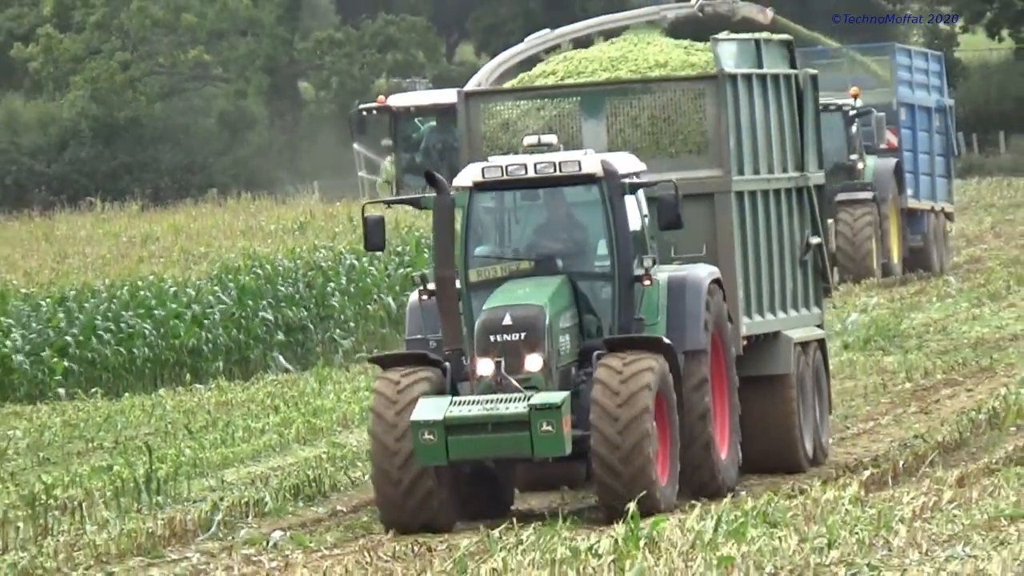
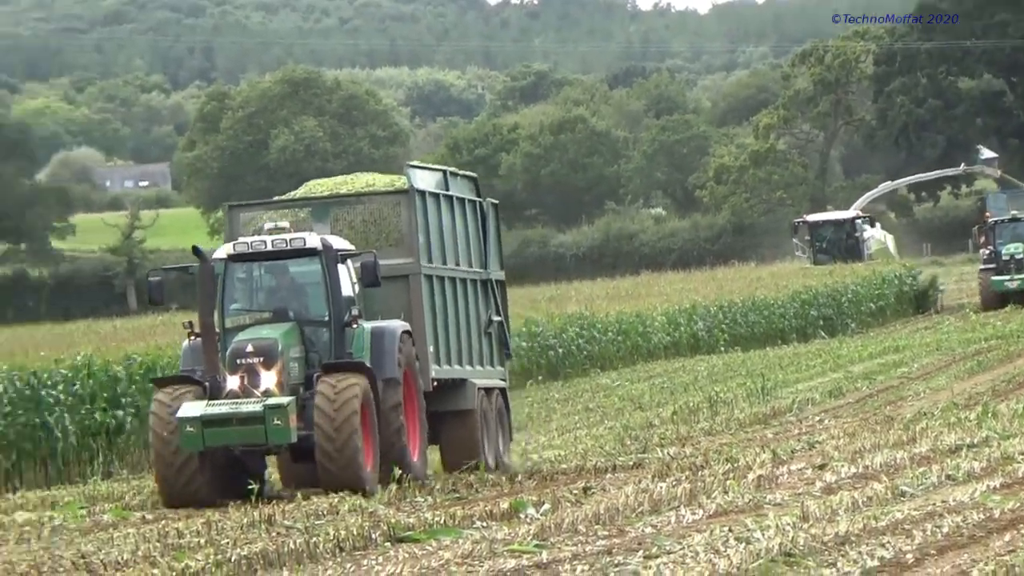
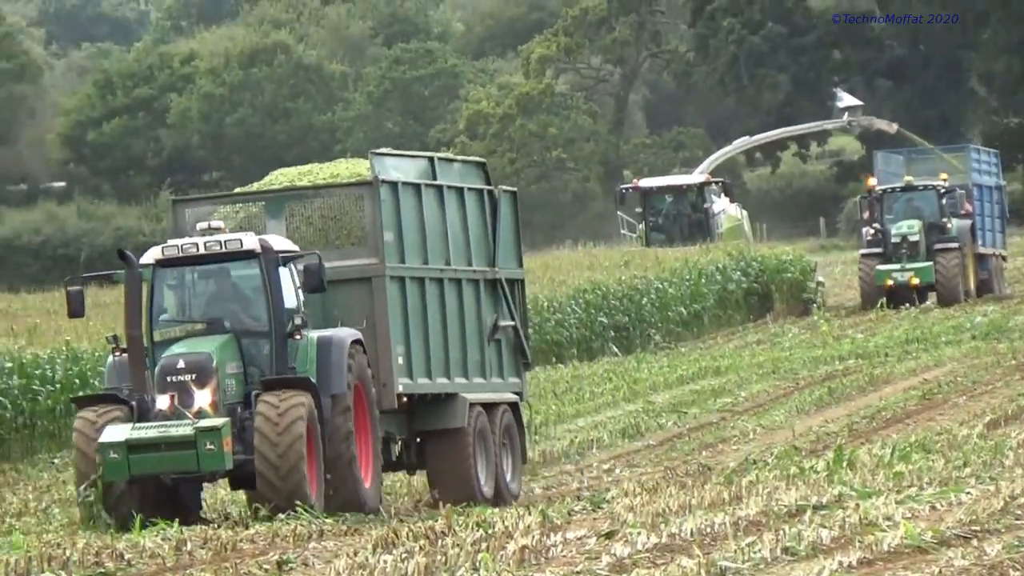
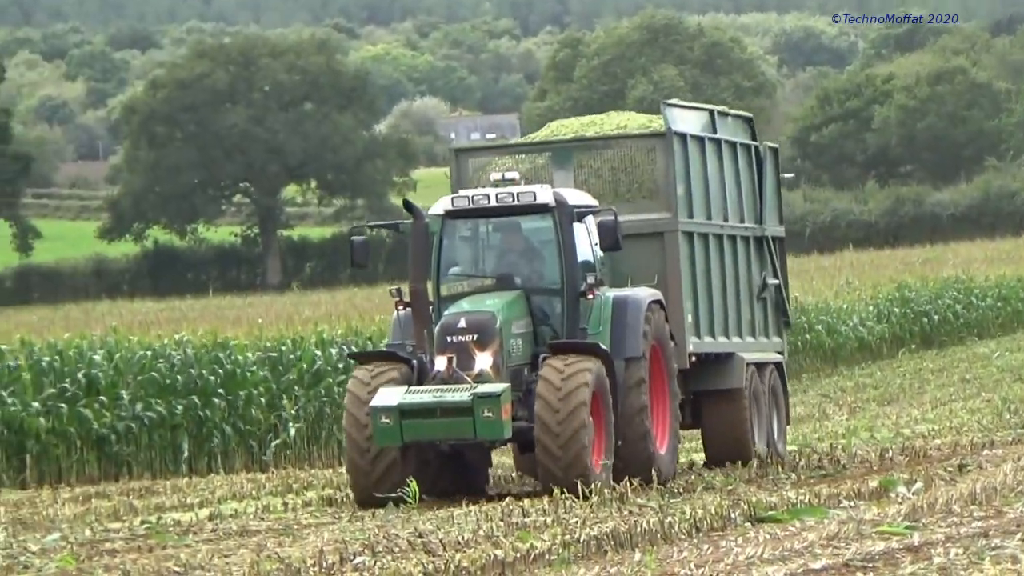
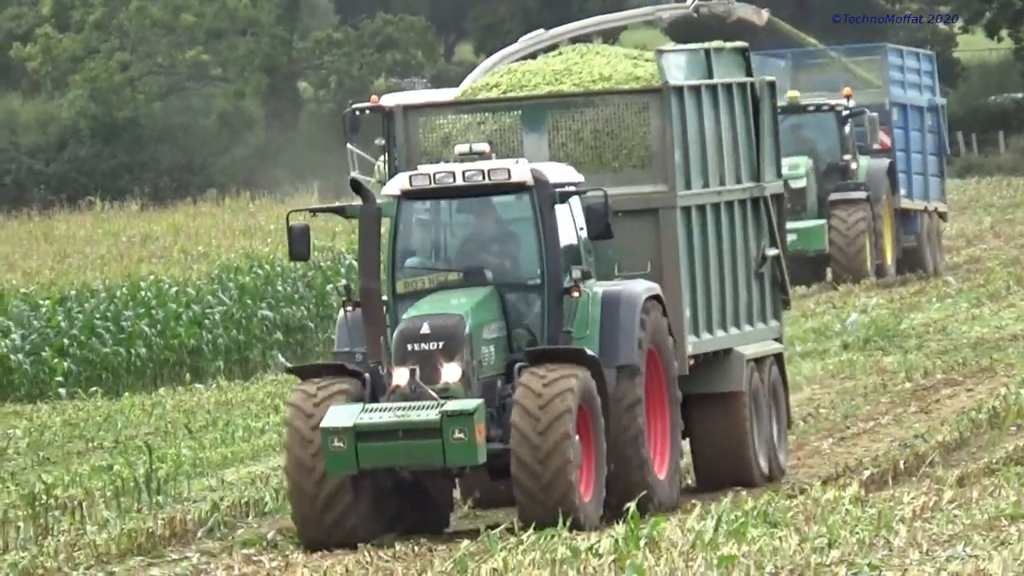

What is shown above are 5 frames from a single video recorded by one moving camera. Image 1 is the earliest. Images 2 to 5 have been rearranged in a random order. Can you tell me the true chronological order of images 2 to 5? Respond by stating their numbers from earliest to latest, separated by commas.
5, 3, 2, 4
